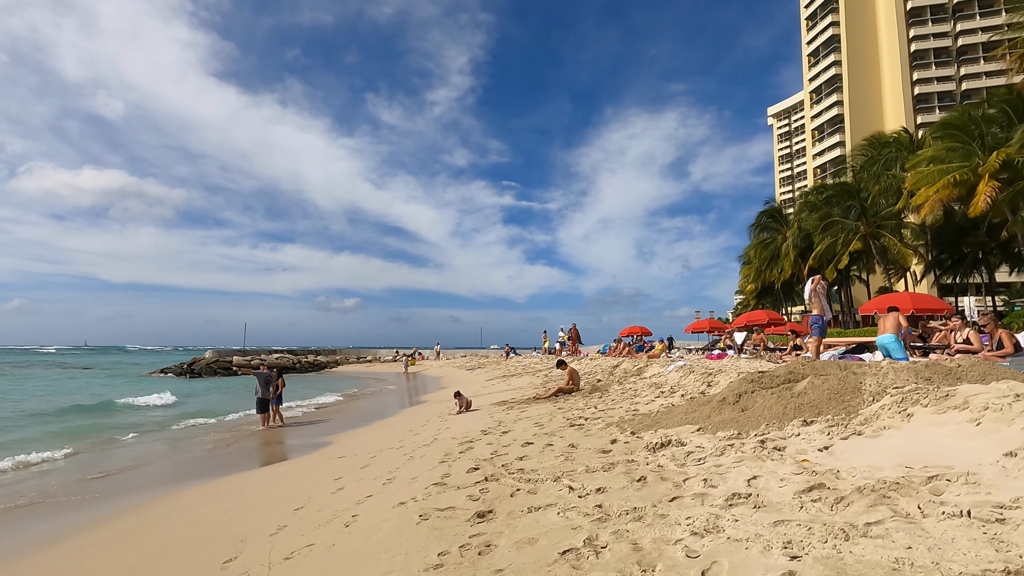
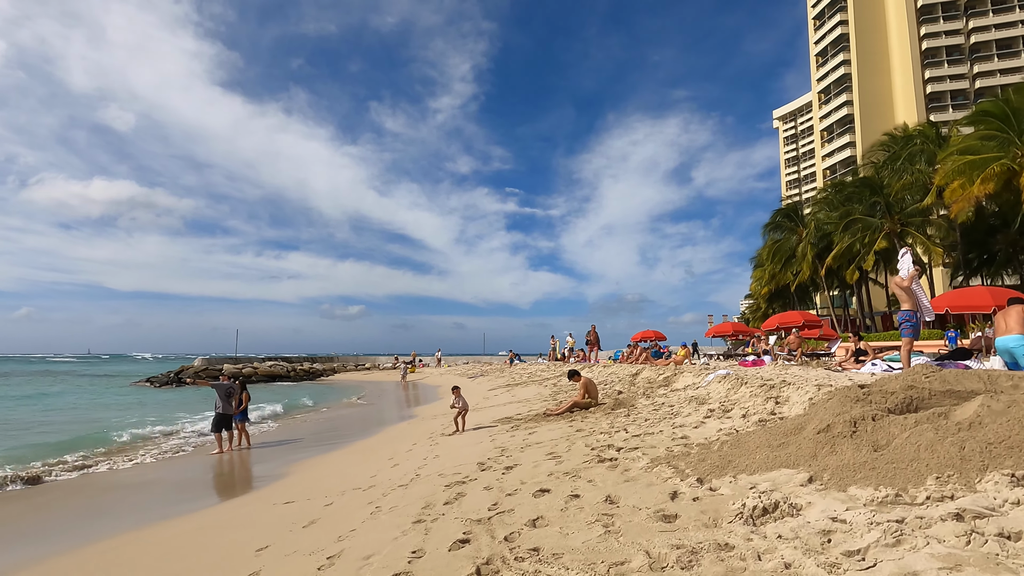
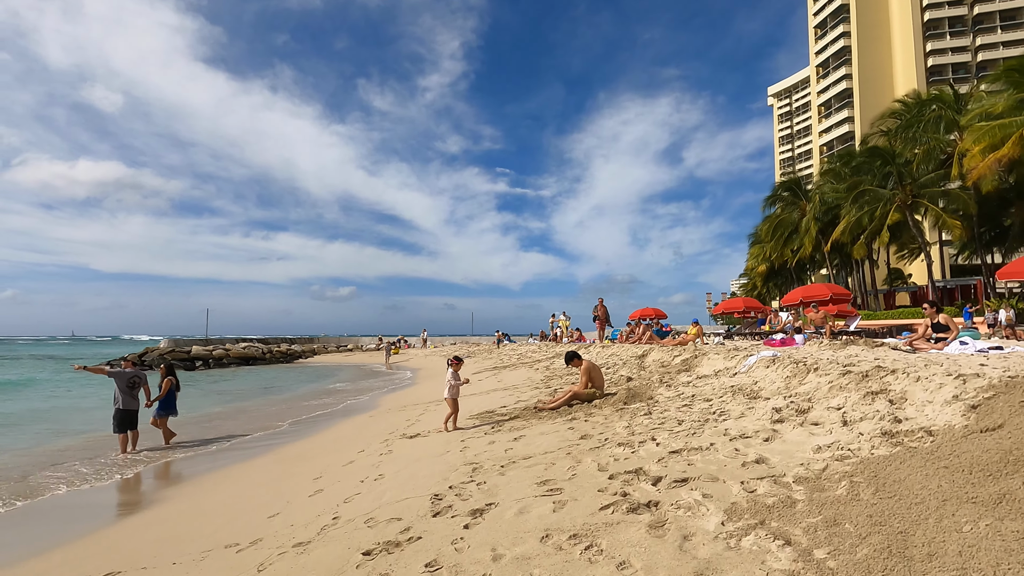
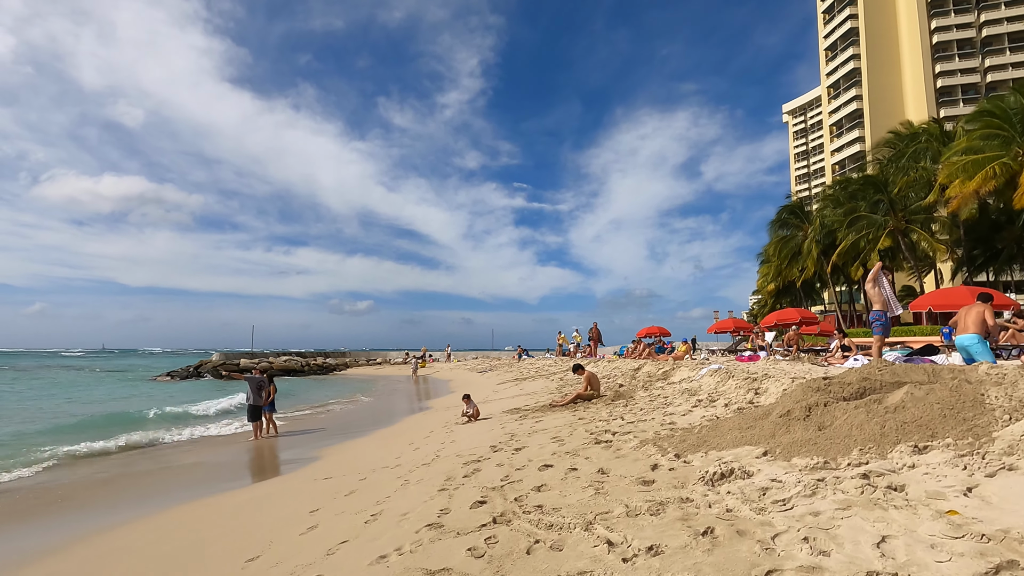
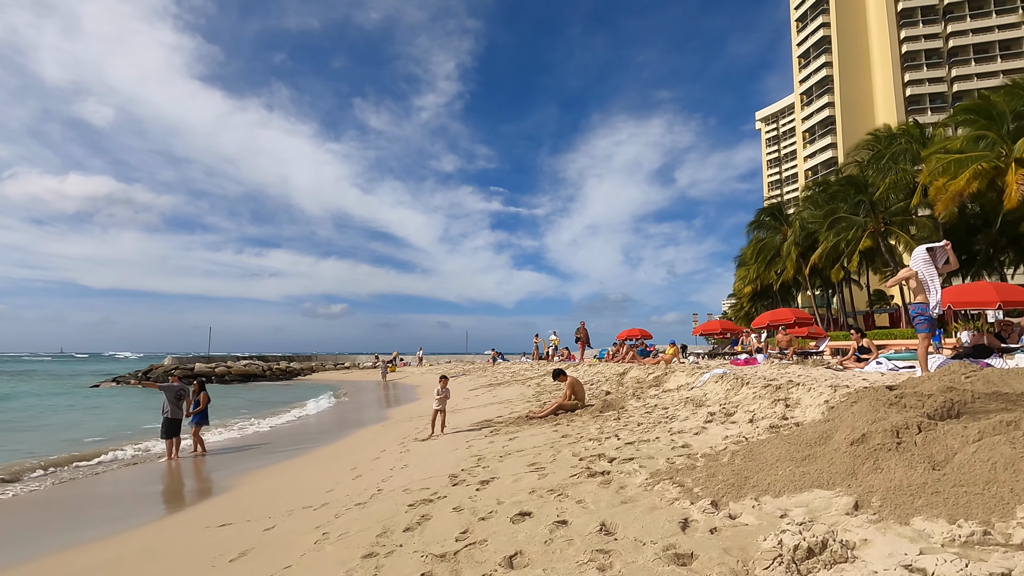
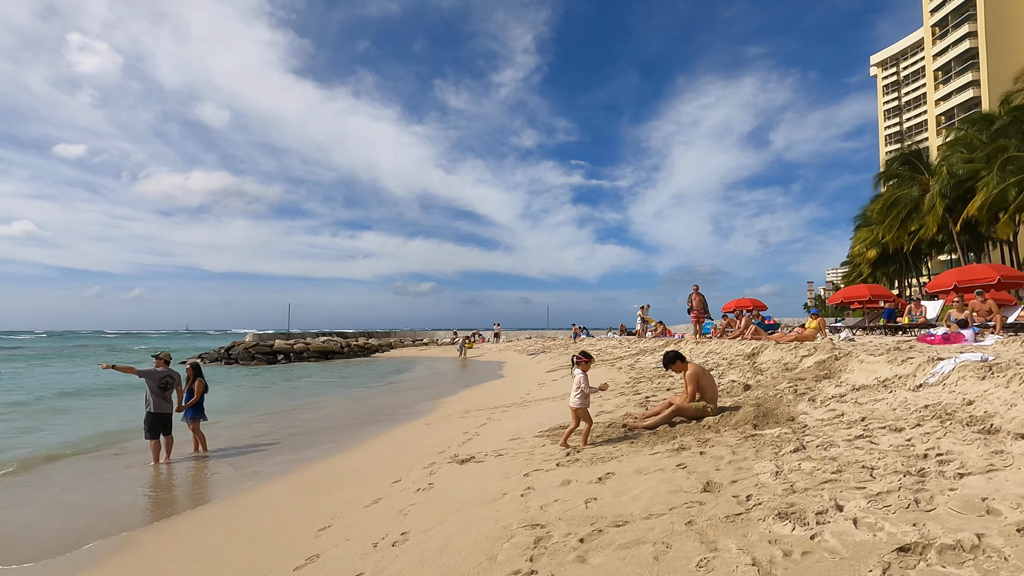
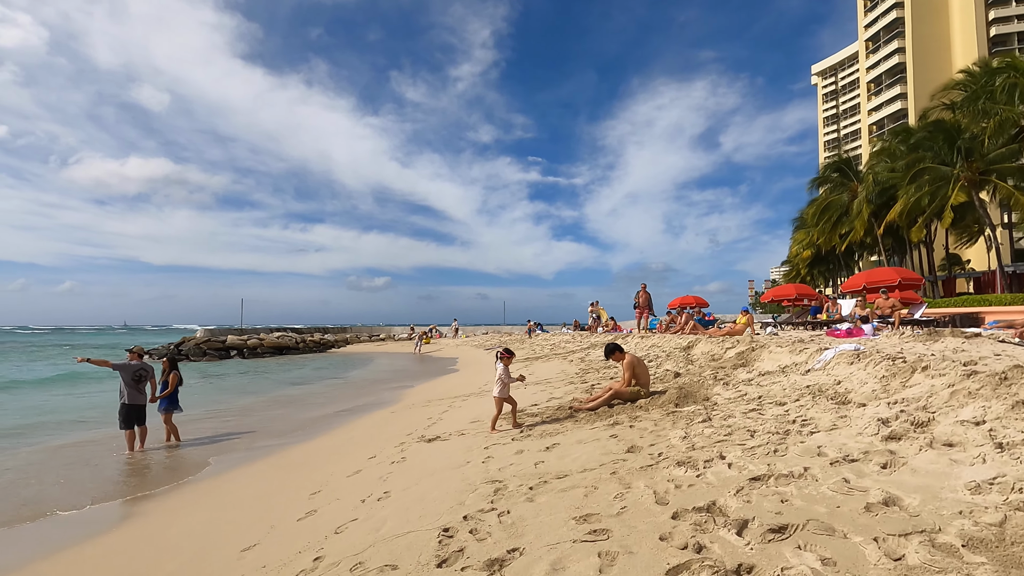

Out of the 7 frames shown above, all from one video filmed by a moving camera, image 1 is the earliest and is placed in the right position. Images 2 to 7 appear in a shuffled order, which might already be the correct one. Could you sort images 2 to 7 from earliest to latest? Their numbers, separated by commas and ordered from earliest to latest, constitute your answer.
4, 2, 5, 3, 7, 6
